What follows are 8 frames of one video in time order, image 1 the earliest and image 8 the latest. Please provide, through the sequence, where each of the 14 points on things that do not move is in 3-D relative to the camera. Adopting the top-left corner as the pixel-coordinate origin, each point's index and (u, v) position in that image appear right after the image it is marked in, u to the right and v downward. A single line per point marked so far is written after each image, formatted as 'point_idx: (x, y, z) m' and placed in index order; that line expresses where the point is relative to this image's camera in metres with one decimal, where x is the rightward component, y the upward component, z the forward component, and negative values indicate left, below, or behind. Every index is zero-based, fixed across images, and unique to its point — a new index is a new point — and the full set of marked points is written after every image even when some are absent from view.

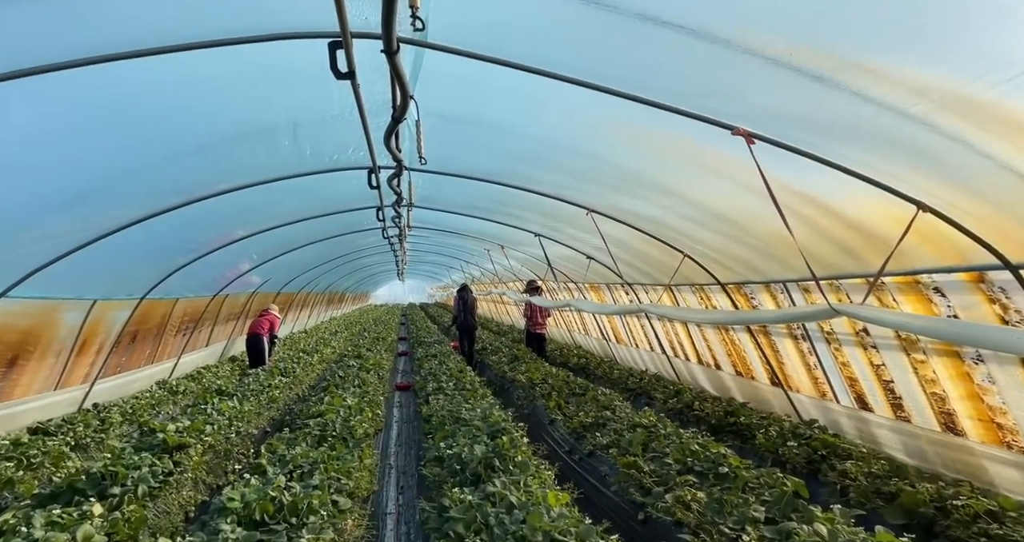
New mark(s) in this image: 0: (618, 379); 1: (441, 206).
0: (+1.8, -2.0, +10.5) m
1: (-1.3, +1.1, +9.9) m
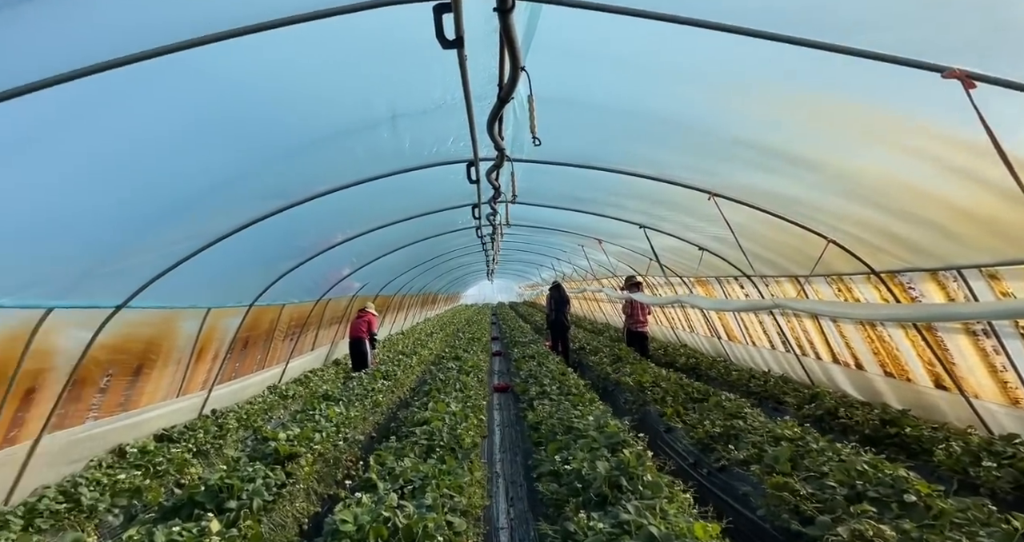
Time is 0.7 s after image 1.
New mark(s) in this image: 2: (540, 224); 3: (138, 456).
0: (+3.7, -1.9, +9.4) m
1: (+0.5, +1.2, +9.3) m
2: (+0.6, +1.0, +12.0) m
3: (-5.0, -2.5, +7.2) m
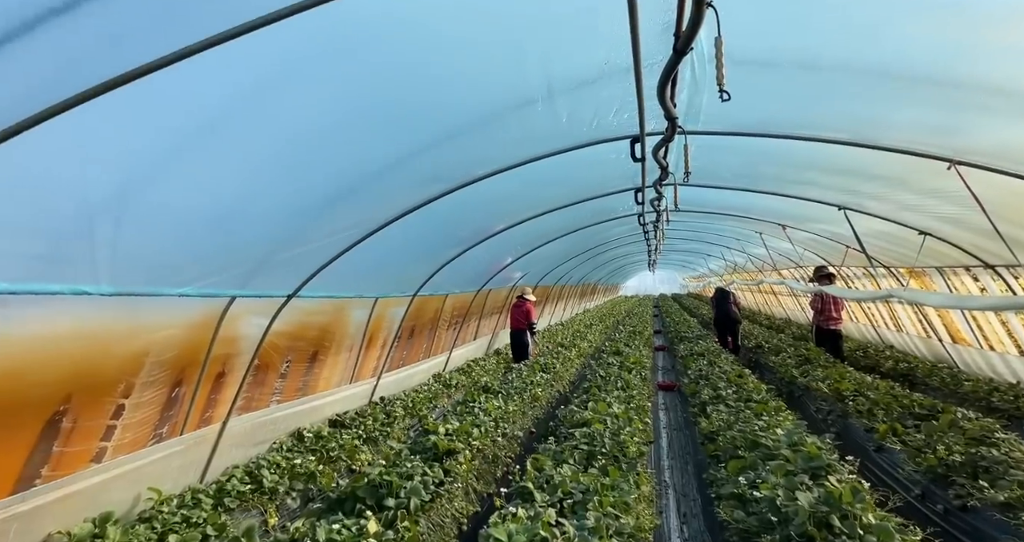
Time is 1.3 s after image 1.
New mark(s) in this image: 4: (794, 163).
0: (+6.2, -1.7, +7.4) m
1: (+3.0, +1.3, +8.1) m
2: (+3.9, +1.2, +10.7) m
3: (-2.8, -2.4, +7.7) m
4: (+3.2, +1.3, +6.2) m
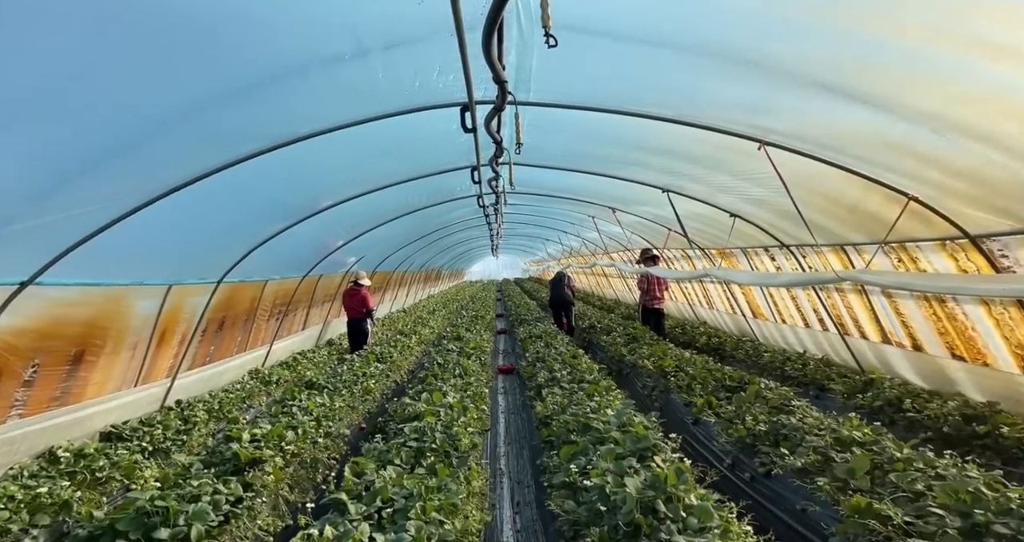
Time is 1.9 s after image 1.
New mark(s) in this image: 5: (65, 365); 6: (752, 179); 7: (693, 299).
0: (+3.8, -1.4, +8.2) m
1: (+0.6, +1.6, +8.0) m
2: (+0.7, +1.6, +10.7) m
3: (-4.9, -2.1, +6.1) m
4: (+1.3, +1.5, +6.2) m
5: (-5.1, -1.1, +6.2) m
6: (+2.6, +1.1, +6.0) m
7: (+4.5, -0.7, +13.7) m
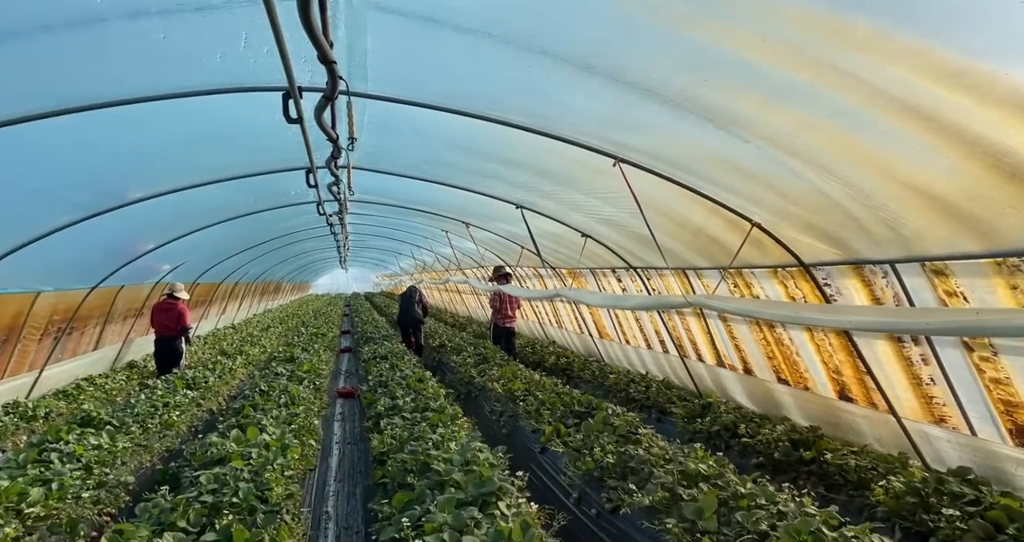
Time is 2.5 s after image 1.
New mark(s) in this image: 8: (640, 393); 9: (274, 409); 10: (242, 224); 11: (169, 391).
0: (+1.5, -1.7, +8.3) m
1: (-1.5, +1.4, +7.3) m
2: (-2.1, +1.3, +10.0) m
3: (-6.4, -2.1, +3.9) m
4: (-0.4, +1.3, +5.7) m
5: (-6.6, -1.0, +4.0) m
6: (+1.0, +0.8, +5.9) m
7: (+0.8, -1.2, +13.7) m
8: (+1.8, -1.7, +7.4) m
9: (-3.1, -1.9, +7.2) m
10: (-5.5, +1.0, +11.1) m
11: (-5.6, -2.0, +8.9) m
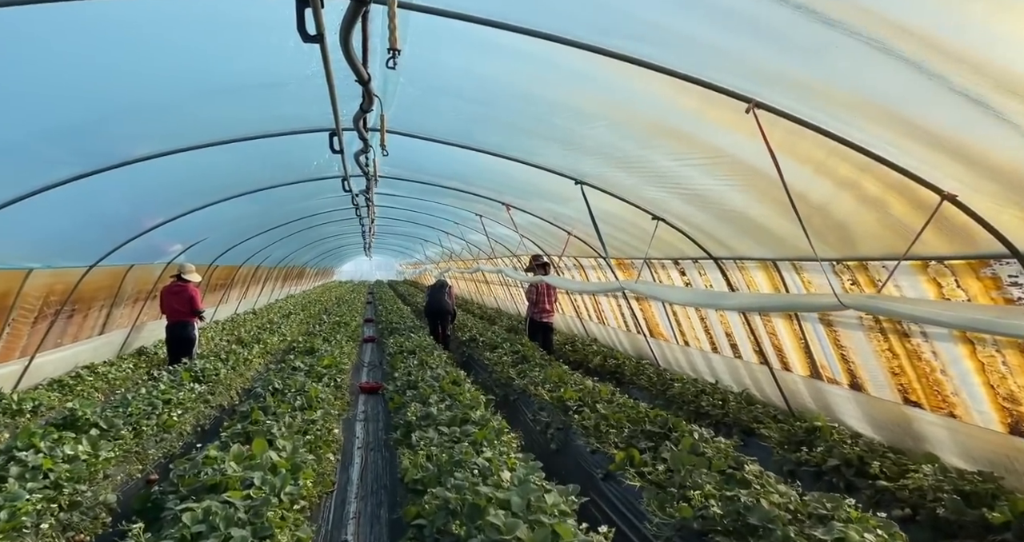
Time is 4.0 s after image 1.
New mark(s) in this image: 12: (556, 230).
0: (+2.1, -1.6, +7.1) m
1: (-0.8, +1.6, +6.2) m
2: (-1.3, +1.5, +8.9) m
3: (-6.0, -1.9, +3.1) m
4: (+0.2, +1.4, +4.6) m
5: (-6.1, -0.8, +3.2) m
6: (+1.6, +0.9, +4.7) m
7: (+1.6, -1.0, +12.6) m
8: (+2.3, -1.6, +6.3) m
9: (-2.6, -1.7, +6.2) m
10: (-4.7, +1.4, +10.1) m
11: (-5.0, -1.7, +8.0) m
12: (+0.8, +0.7, +9.8) m
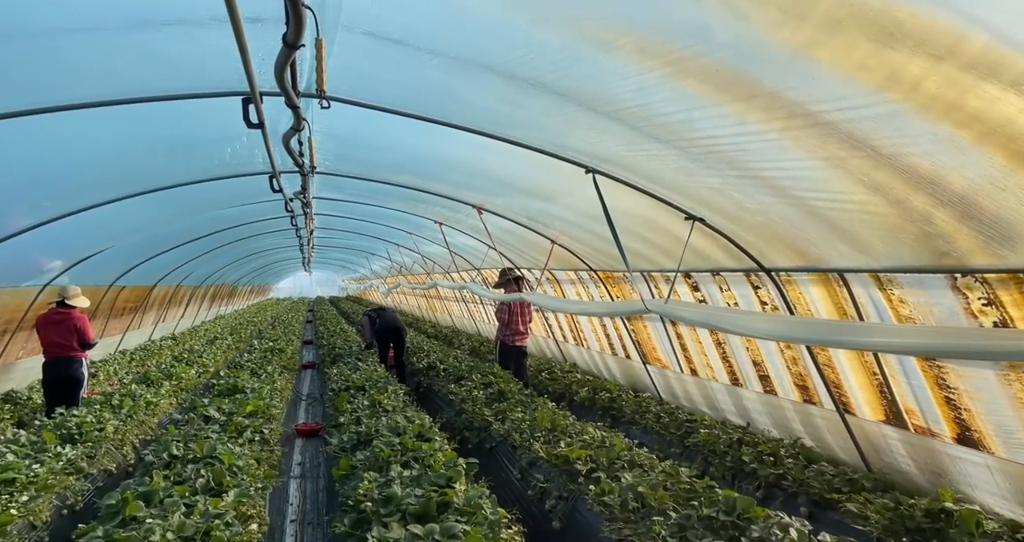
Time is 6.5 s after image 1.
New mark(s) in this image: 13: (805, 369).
0: (+1.9, -1.8, +5.7) m
1: (-0.9, +1.4, +4.6) m
2: (-1.7, +1.3, +7.2) m
3: (-5.7, -2.0, +0.9) m
4: (+0.3, +1.3, +3.1) m
5: (-5.8, -0.9, +1.0) m
6: (+1.6, +0.8, +3.3) m
7: (+0.9, -1.3, +11.1) m
8: (+2.3, -1.7, +4.8) m
9: (-2.6, -1.9, +4.4) m
10: (-5.1, +1.0, +8.1) m
11: (-5.2, -2.0, +5.9) m
12: (+0.4, +0.5, +8.3) m
13: (+2.8, -1.0, +5.3) m
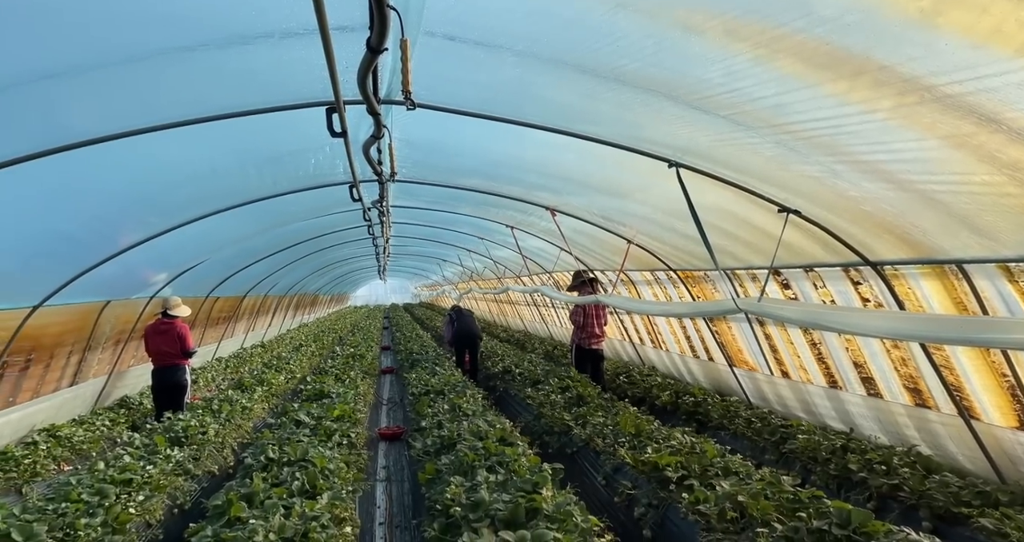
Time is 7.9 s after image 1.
0: (+2.8, -1.8, +5.3) m
1: (-0.3, +1.4, +4.6) m
2: (-0.7, +1.2, +7.3) m
3: (-5.4, -2.2, +1.5) m
4: (+0.7, +1.3, +3.0) m
5: (-5.5, -1.1, +1.6) m
6: (+2.1, +0.8, +3.0) m
7: (+2.4, -1.3, +10.8) m
8: (+3.0, -1.7, +4.4) m
9: (-1.9, -1.9, +4.6) m
10: (-4.0, +0.8, +8.6) m
11: (-4.3, -2.1, +6.4) m
12: (+1.5, +0.5, +8.1) m
13: (+3.6, -0.9, +4.8) m
